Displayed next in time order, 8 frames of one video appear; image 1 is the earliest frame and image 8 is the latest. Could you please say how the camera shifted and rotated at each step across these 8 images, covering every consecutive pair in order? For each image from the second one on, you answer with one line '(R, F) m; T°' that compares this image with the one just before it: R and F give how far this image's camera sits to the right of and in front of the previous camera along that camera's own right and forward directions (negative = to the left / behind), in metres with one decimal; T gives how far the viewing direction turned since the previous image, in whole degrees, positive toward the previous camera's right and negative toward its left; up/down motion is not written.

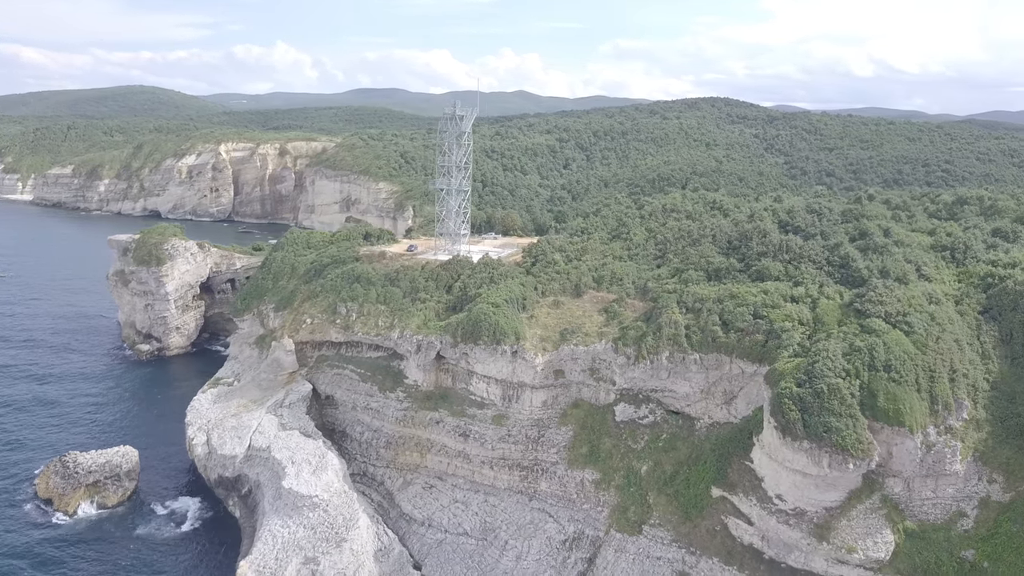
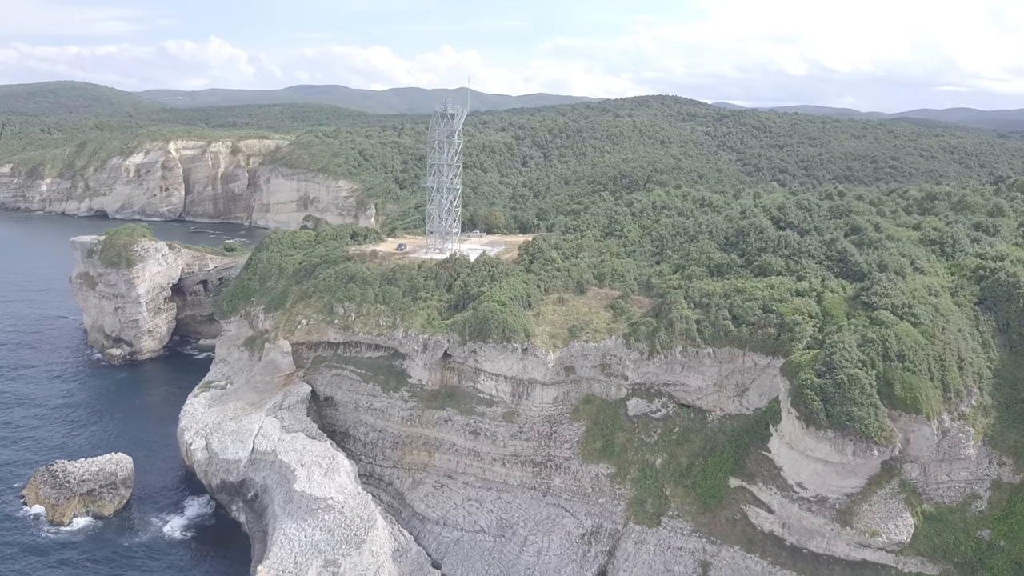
(-1.9, 0.0) m; +4°
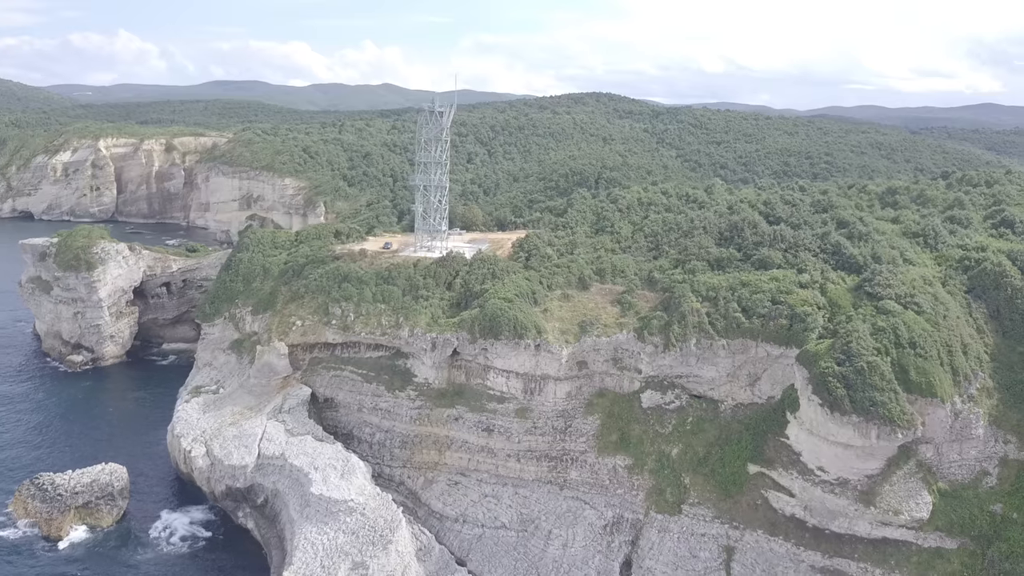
(-2.5, 0.0) m; +5°
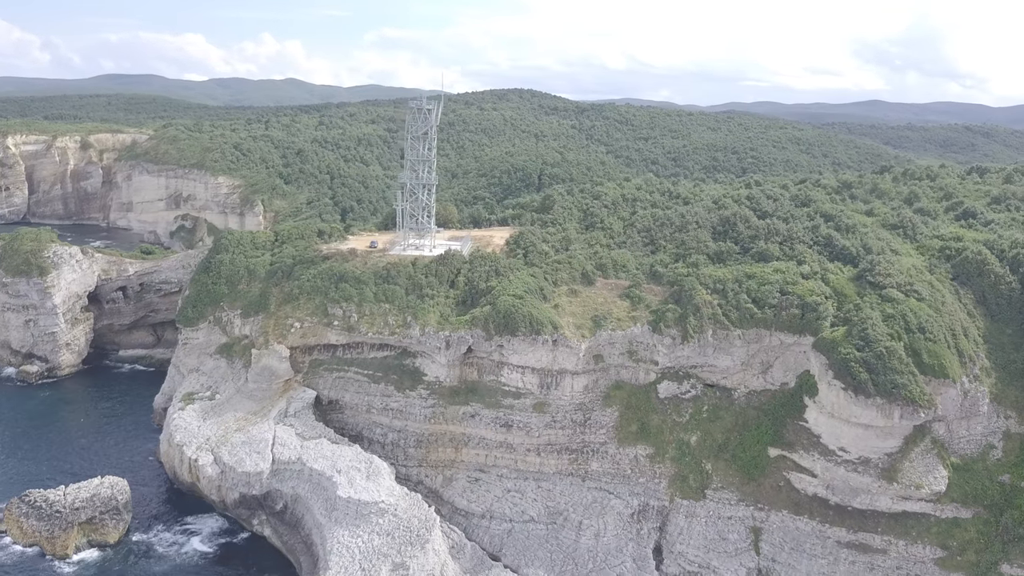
(-3.1, 0.0) m; +6°
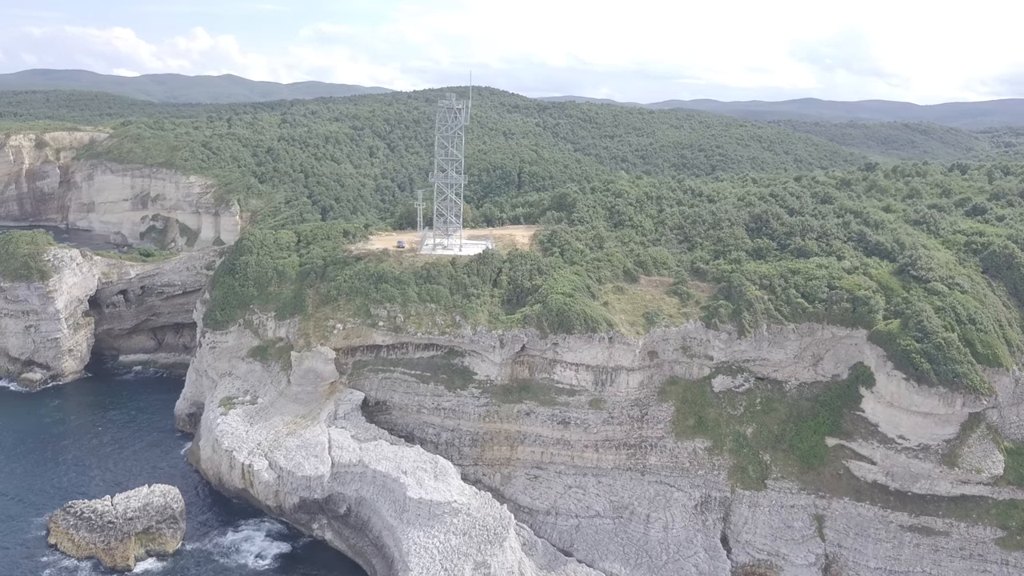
(-3.4, -0.1) m; +3°
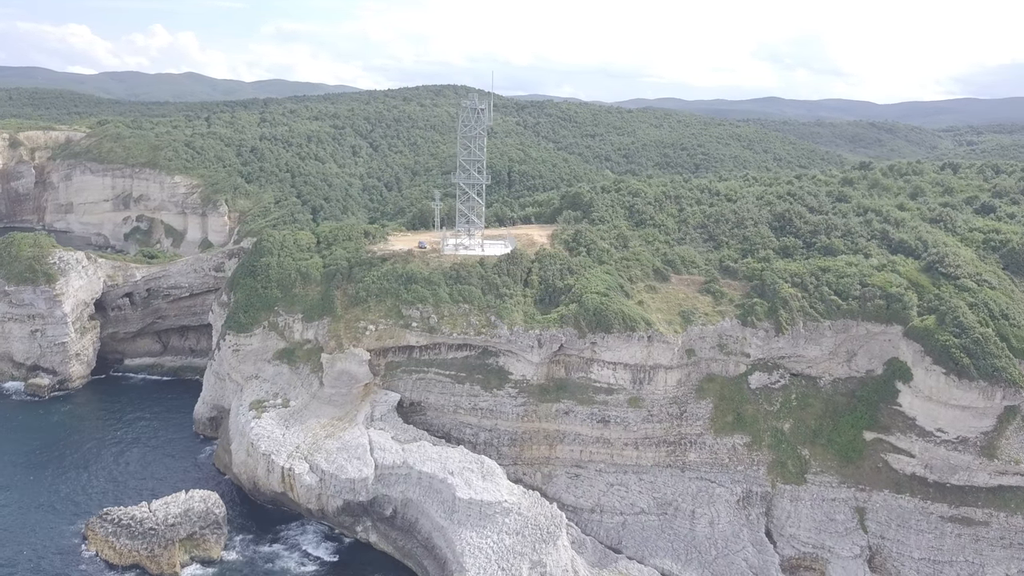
(-2.2, -0.1) m; +2°
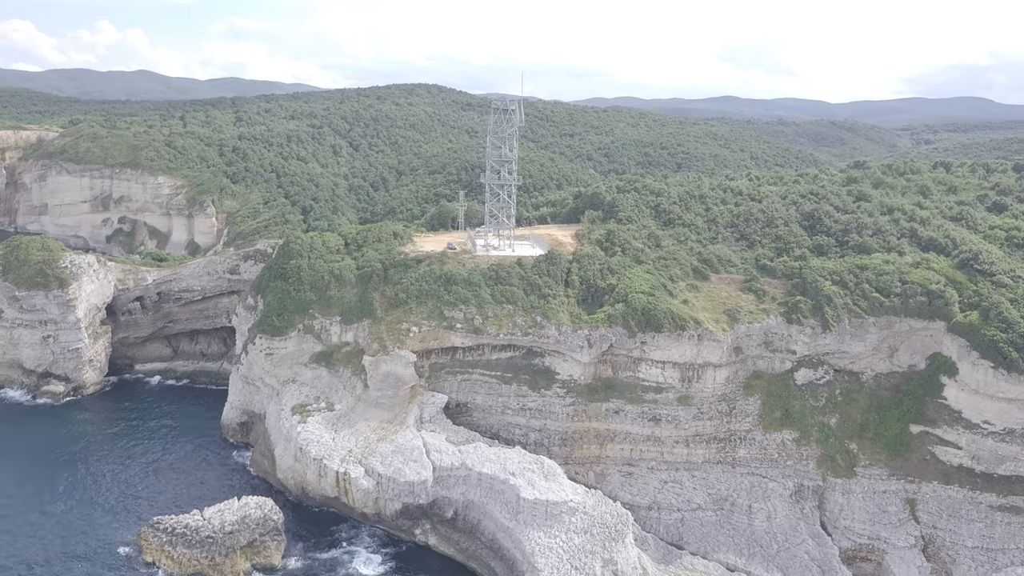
(-2.8, -0.1) m; +2°
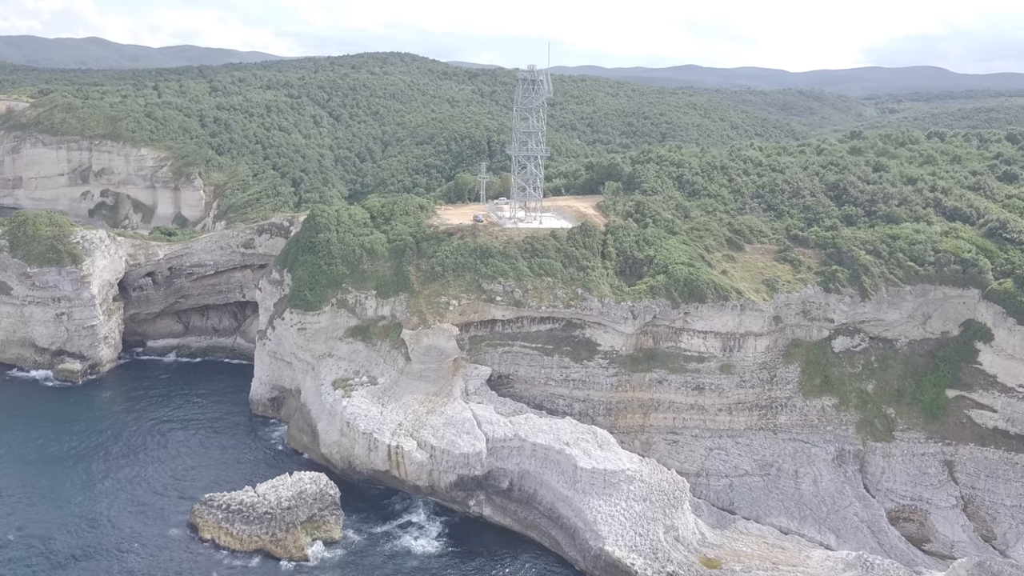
(-2.6, 0.0) m; +2°
